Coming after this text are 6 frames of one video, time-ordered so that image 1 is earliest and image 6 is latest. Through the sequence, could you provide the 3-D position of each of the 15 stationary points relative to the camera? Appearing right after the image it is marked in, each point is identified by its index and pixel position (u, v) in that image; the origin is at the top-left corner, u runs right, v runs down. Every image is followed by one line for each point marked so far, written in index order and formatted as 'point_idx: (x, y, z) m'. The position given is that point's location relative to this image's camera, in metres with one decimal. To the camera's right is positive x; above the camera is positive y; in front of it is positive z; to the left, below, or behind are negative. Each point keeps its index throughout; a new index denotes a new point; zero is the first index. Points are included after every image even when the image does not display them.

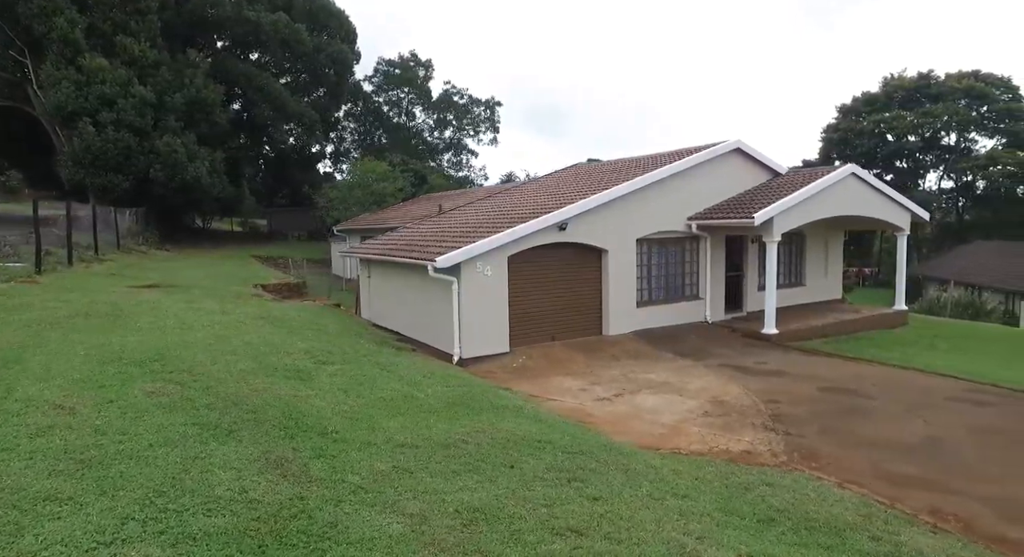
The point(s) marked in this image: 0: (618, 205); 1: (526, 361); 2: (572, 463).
0: (+2.1, +1.5, +12.4) m
1: (+0.2, -1.4, +10.6) m
2: (+0.4, -1.3, +4.2) m
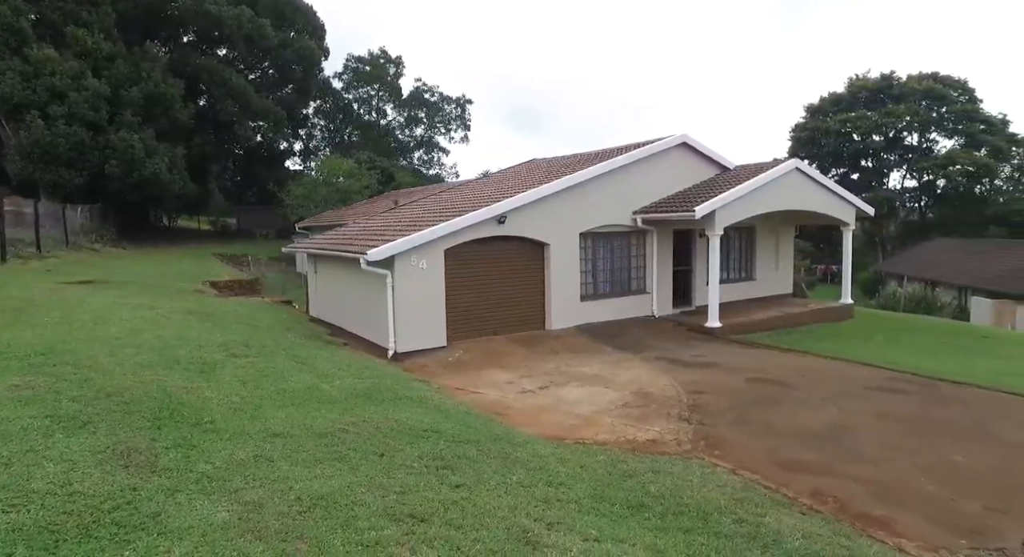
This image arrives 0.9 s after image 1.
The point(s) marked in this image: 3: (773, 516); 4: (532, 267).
0: (+1.0, +1.6, +12.4) m
1: (-0.9, -1.3, +10.5) m
2: (-0.4, -1.2, +4.2) m
3: (+1.6, -1.5, +4.0) m
4: (+0.4, +0.2, +12.4) m
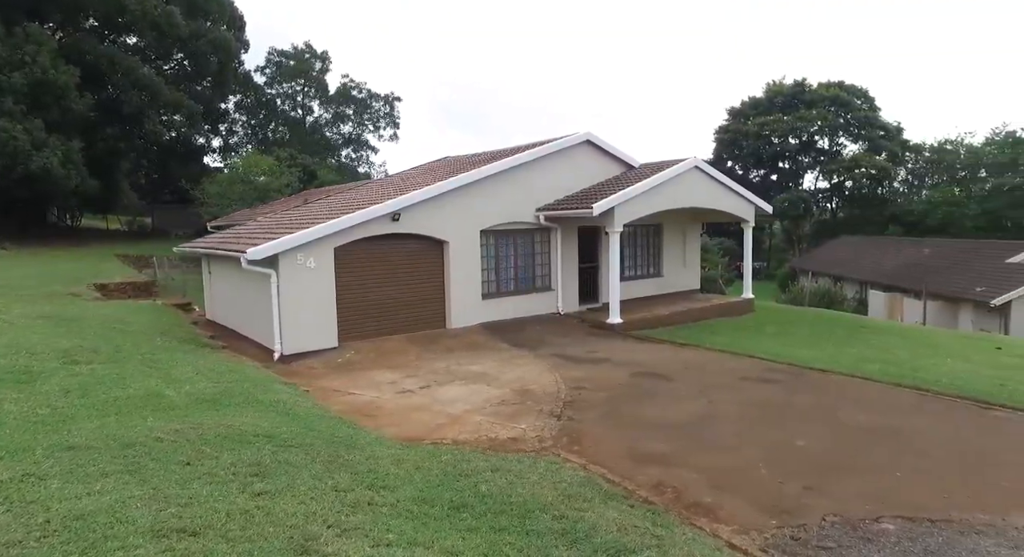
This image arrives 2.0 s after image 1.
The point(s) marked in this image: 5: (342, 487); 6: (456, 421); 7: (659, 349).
0: (-1.0, +1.6, +12.3) m
1: (-2.6, -1.3, +10.2) m
2: (-1.6, -1.2, +4.0) m
3: (+0.5, -1.5, +4.0) m
4: (-1.6, +0.3, +12.2) m
5: (-1.0, -1.3, +3.8) m
6: (-0.6, -1.5, +6.4) m
7: (+2.6, -1.3, +11.2) m
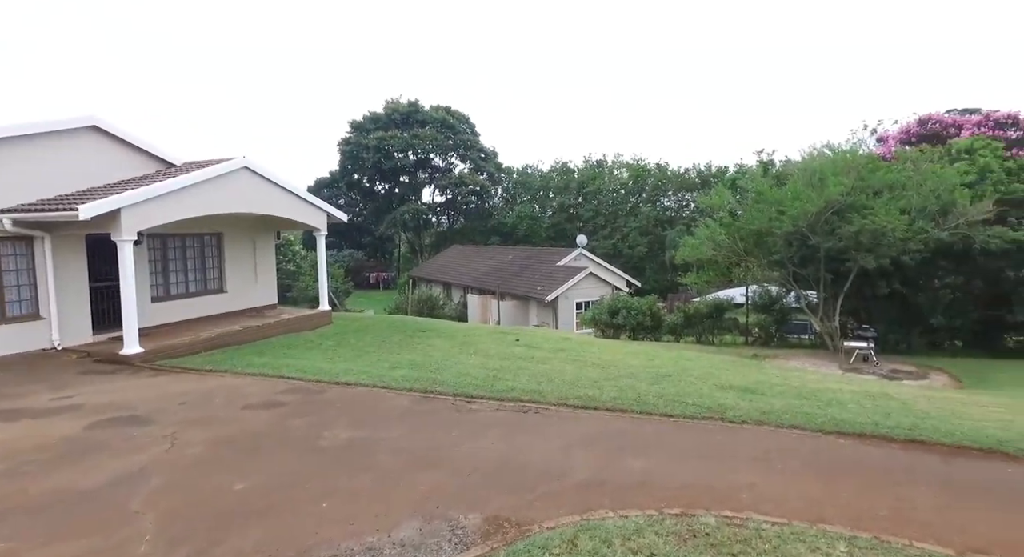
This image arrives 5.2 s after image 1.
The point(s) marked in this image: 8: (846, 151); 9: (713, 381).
0: (-8.9, +1.2, +8.4) m
1: (-9.0, -1.7, +5.8) m
2: (-4.8, -1.4, +1.1) m
3: (-3.0, -1.6, +2.2) m
4: (-9.3, -0.2, +8.0) m
5: (-4.3, -1.5, +1.2) m
6: (-5.3, -1.7, +3.7) m
7: (-5.1, -1.5, +9.4) m
8: (+8.6, +3.3, +16.1) m
9: (+3.2, -1.6, +10.0) m
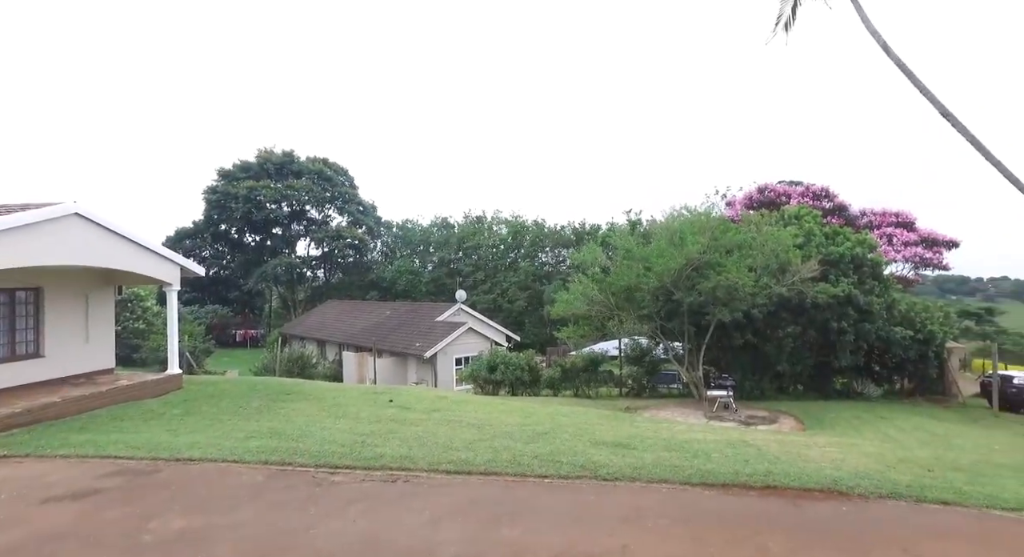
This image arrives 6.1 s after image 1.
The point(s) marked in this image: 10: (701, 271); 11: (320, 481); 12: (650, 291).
0: (-10.5, +0.4, +6.4) m
1: (-10.0, -2.2, +3.5) m
2: (-5.0, -1.5, -0.2) m
3: (-3.5, -1.8, +1.2) m
4: (-10.7, -0.9, +5.8) m
5: (-4.5, -1.6, 0.0) m
6: (-5.9, -2.0, +2.2) m
7: (-6.8, -2.3, +7.8) m
8: (+5.2, +1.8, +17.4) m
9: (+1.2, -2.5, +9.9) m
10: (+5.2, +0.2, +17.2) m
11: (-2.2, -2.3, +7.3) m
12: (+3.8, -0.4, +17.4) m
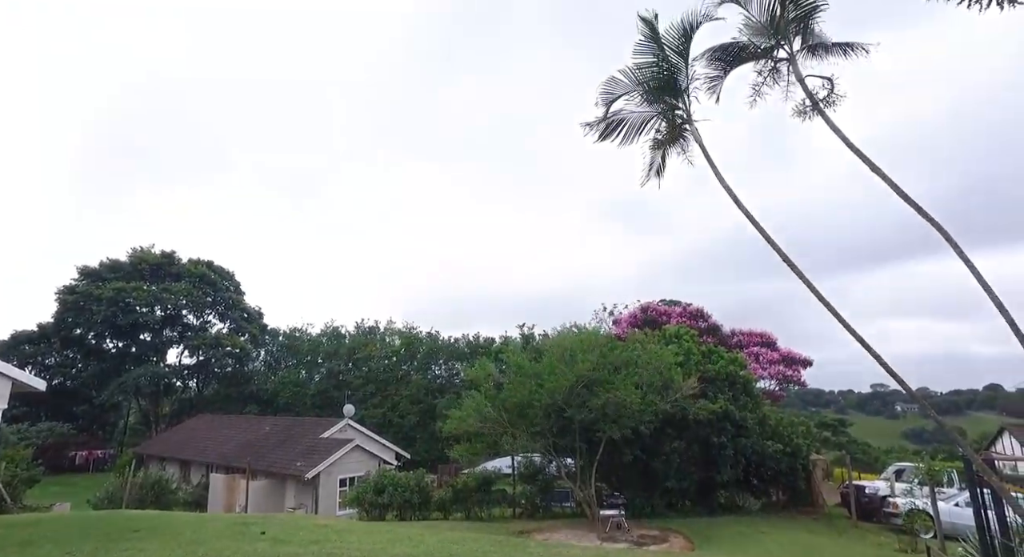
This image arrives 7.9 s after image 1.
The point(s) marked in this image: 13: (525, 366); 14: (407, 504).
0: (-11.4, -0.5, +4.6) m
1: (-10.5, -2.6, +1.4) m
2: (-4.9, -1.4, -1.2) m
3: (-3.6, -2.0, +0.3) m
4: (-11.5, -1.7, +3.8) m
5: (-4.4, -1.5, -1.0) m
6: (-6.3, -2.3, +0.9) m
7: (-8.1, -3.6, +6.1) m
8: (+2.3, -1.5, +18.1) m
9: (-0.5, -4.4, +9.5) m
10: (+2.2, -3.1, +17.6) m
11: (-3.4, -3.6, +6.4) m
12: (+0.8, -3.6, +17.5) m
13: (+0.4, -2.5, +17.5) m
14: (-3.1, -6.7, +18.6) m
